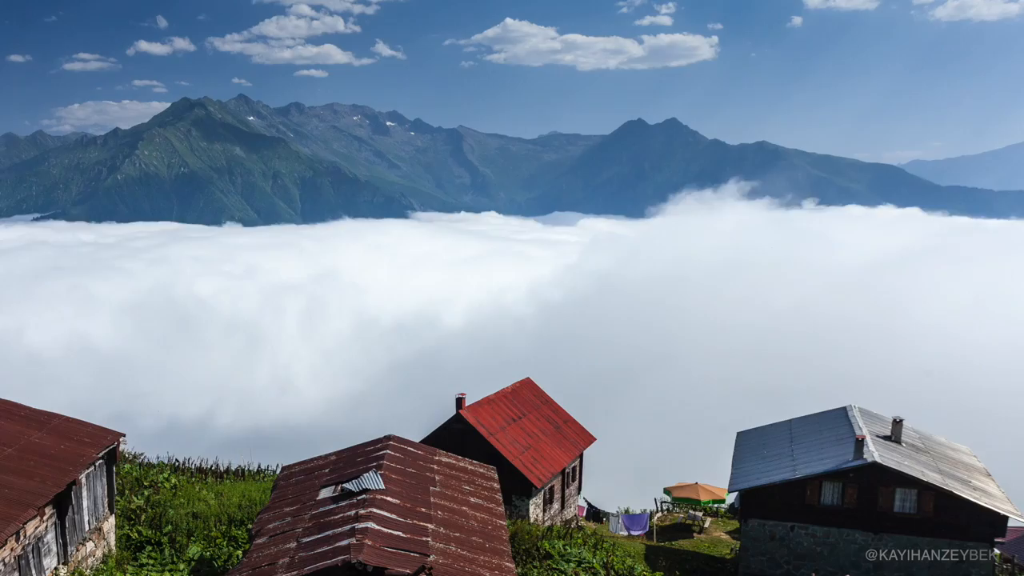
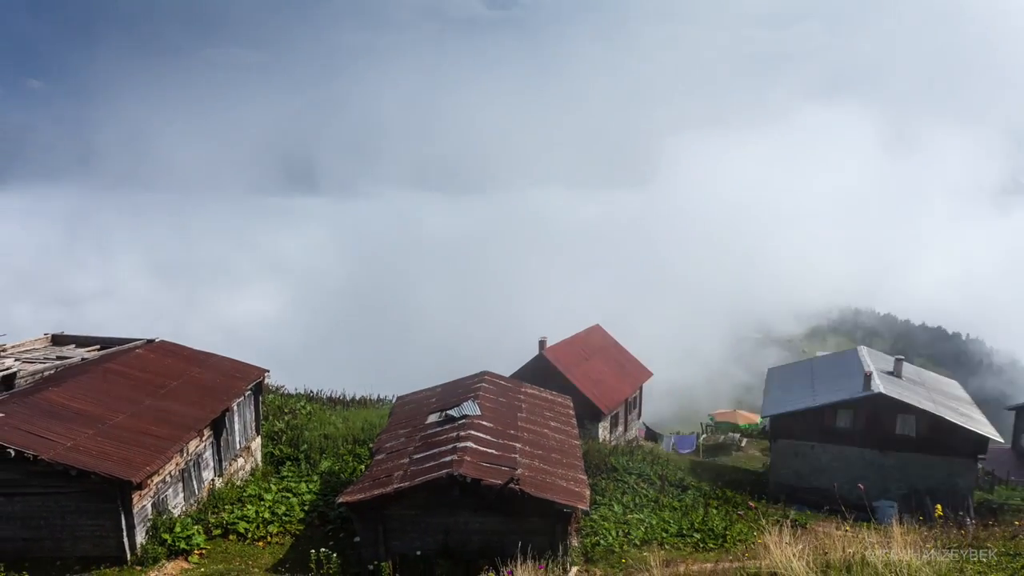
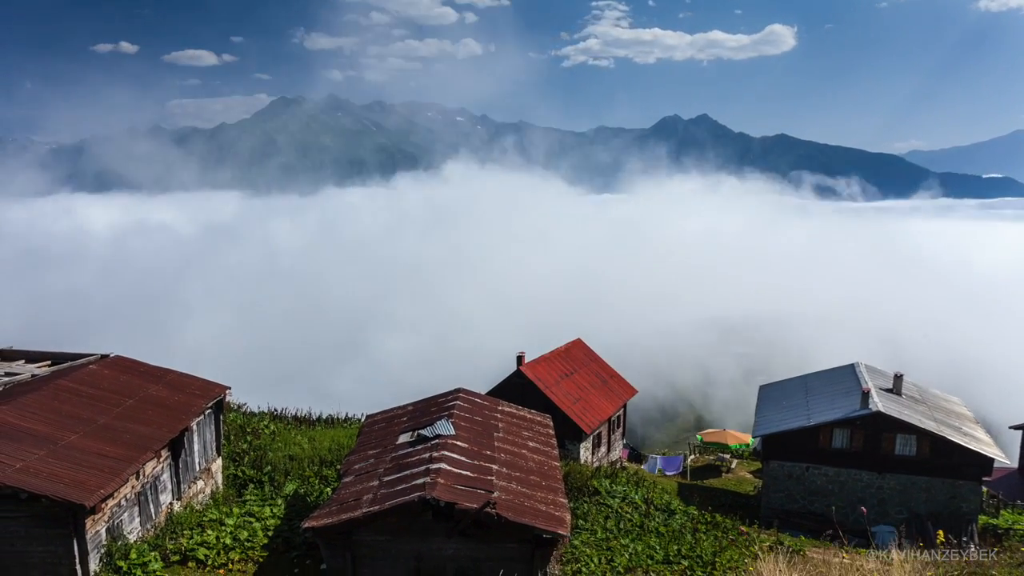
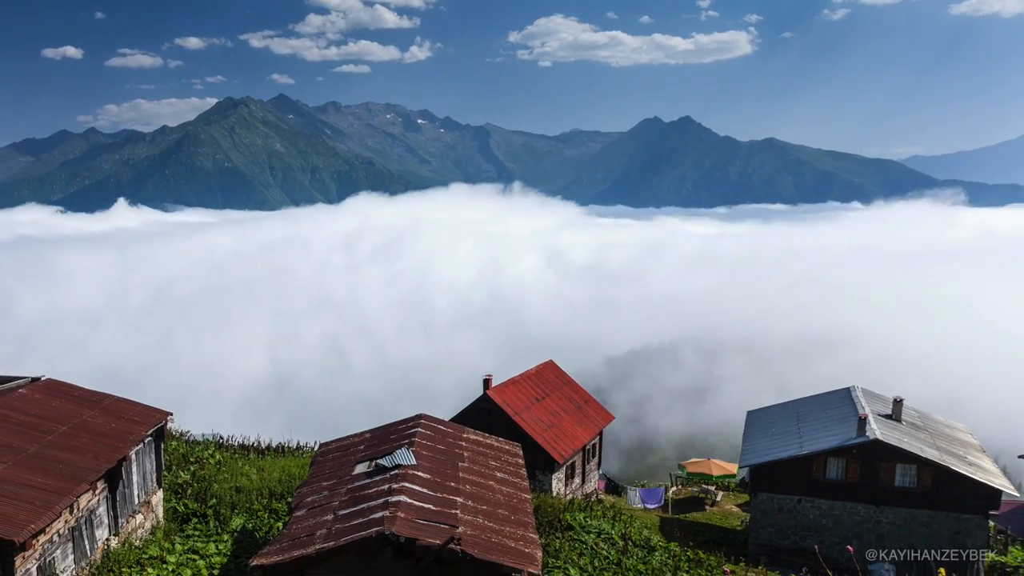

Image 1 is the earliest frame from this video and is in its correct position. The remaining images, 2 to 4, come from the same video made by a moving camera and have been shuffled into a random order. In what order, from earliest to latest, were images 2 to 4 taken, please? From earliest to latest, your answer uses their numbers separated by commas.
4, 3, 2
